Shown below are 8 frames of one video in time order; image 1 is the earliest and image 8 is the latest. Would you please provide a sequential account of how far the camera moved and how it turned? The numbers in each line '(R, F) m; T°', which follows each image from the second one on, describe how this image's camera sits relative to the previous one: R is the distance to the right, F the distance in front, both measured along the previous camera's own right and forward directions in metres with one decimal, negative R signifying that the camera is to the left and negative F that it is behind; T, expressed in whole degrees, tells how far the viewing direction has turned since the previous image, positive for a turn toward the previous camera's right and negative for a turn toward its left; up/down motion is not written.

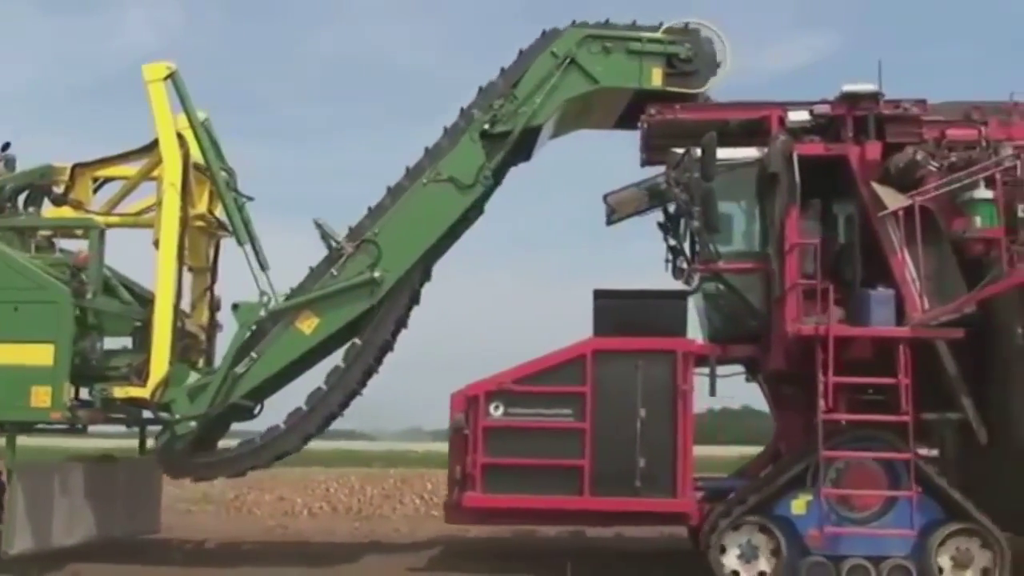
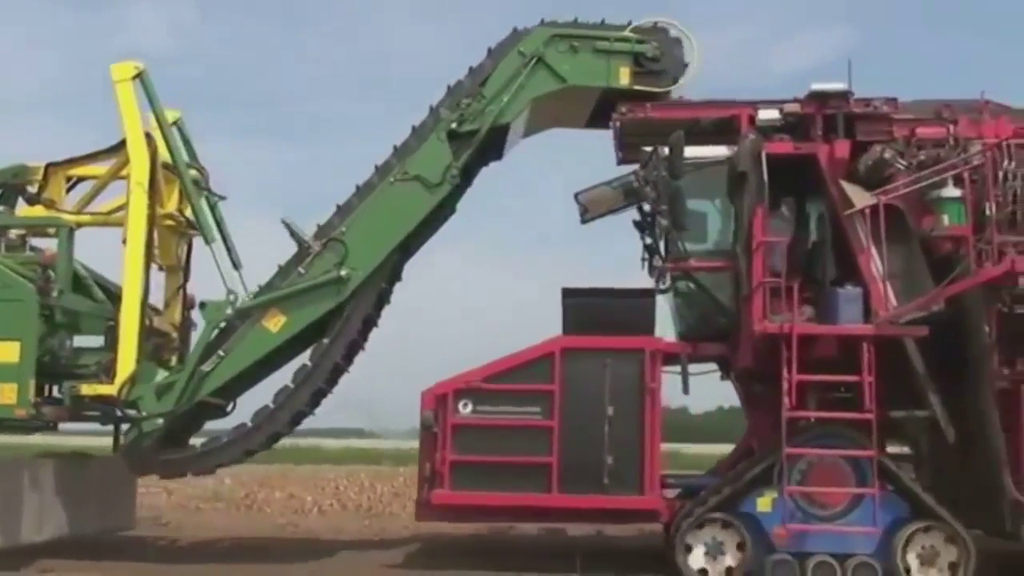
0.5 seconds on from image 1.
(+0.3, 0.0) m; 0°
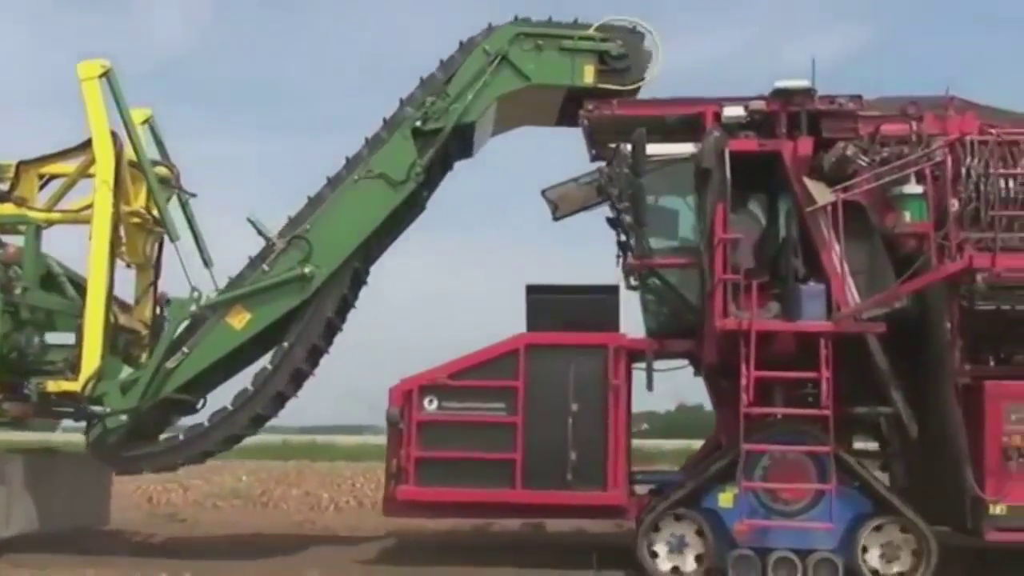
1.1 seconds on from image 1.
(+0.4, -0.1) m; -1°
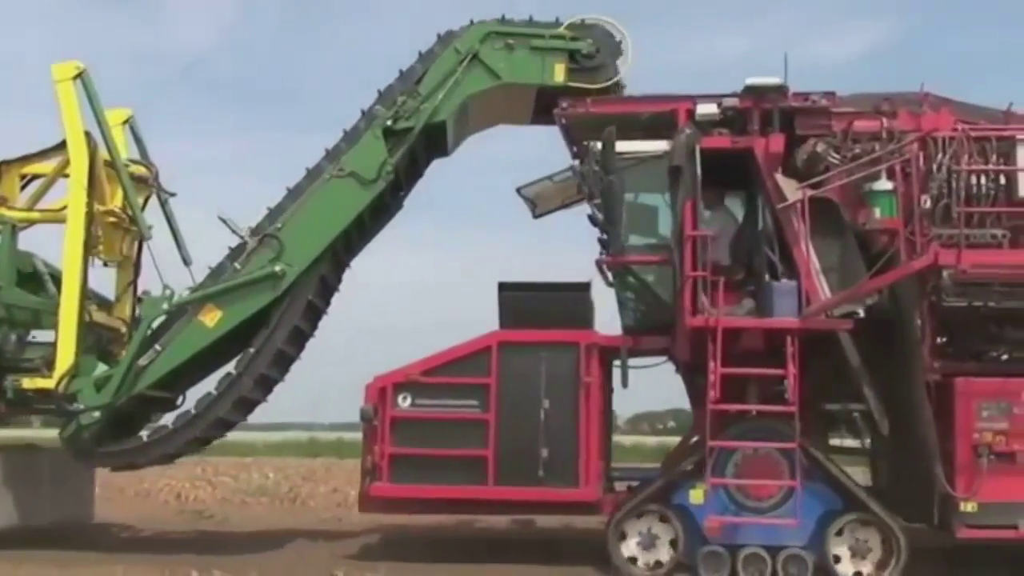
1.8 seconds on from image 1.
(+0.4, 0.0) m; -1°
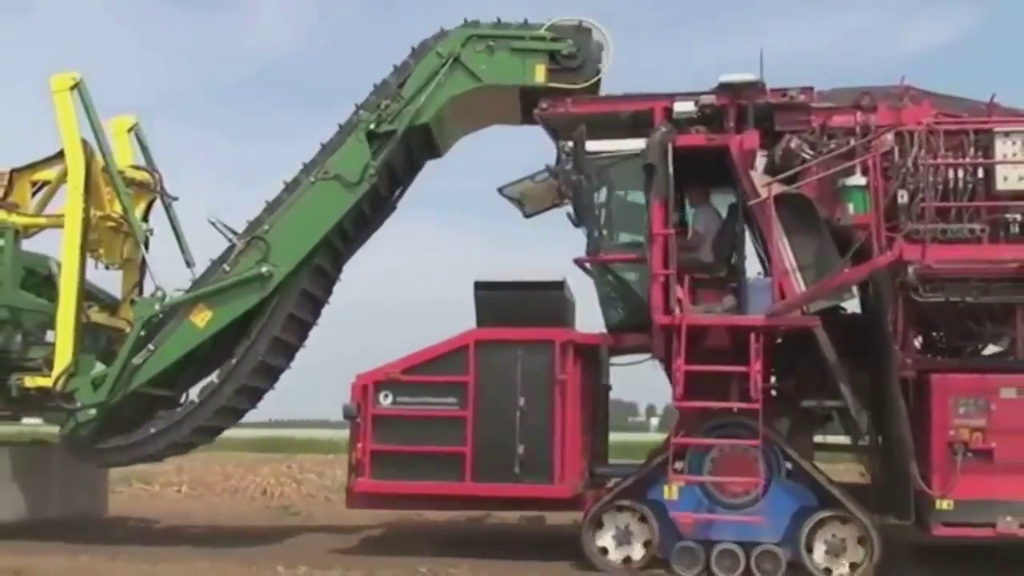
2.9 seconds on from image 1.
(+0.8, -0.1) m; -4°
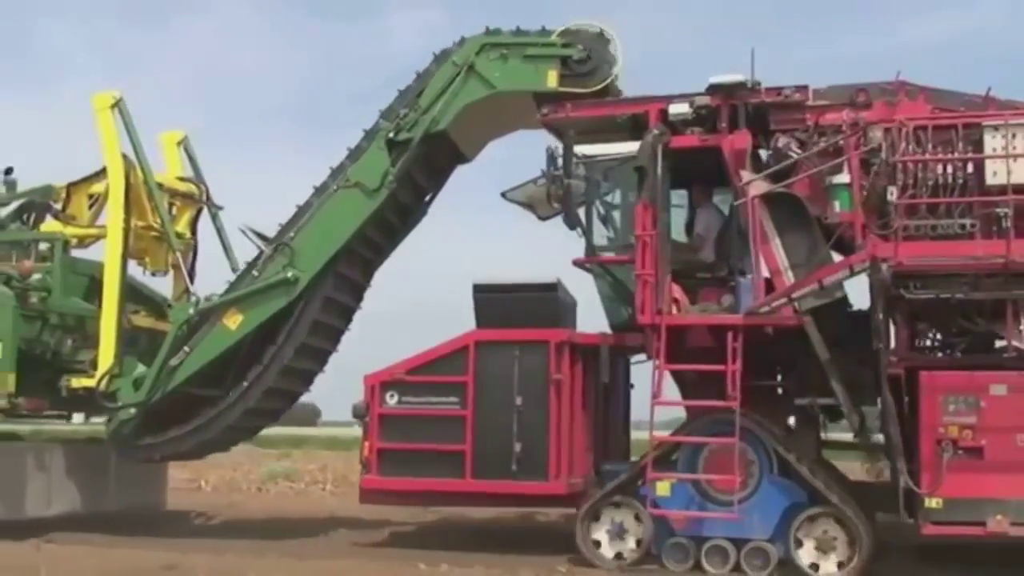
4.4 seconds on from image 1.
(+1.2, -0.2) m; -7°
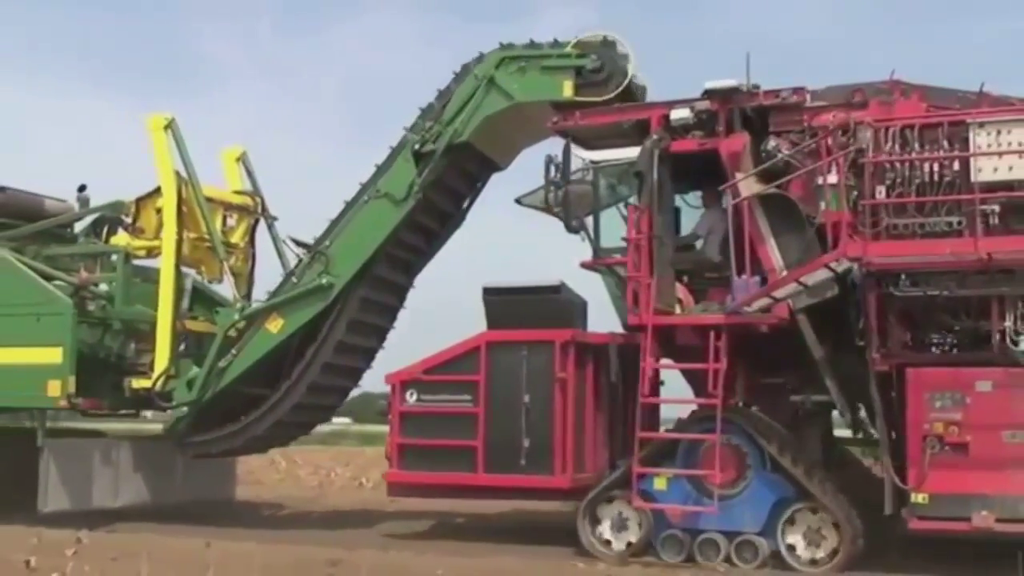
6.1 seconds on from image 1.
(+1.2, -0.4) m; -7°
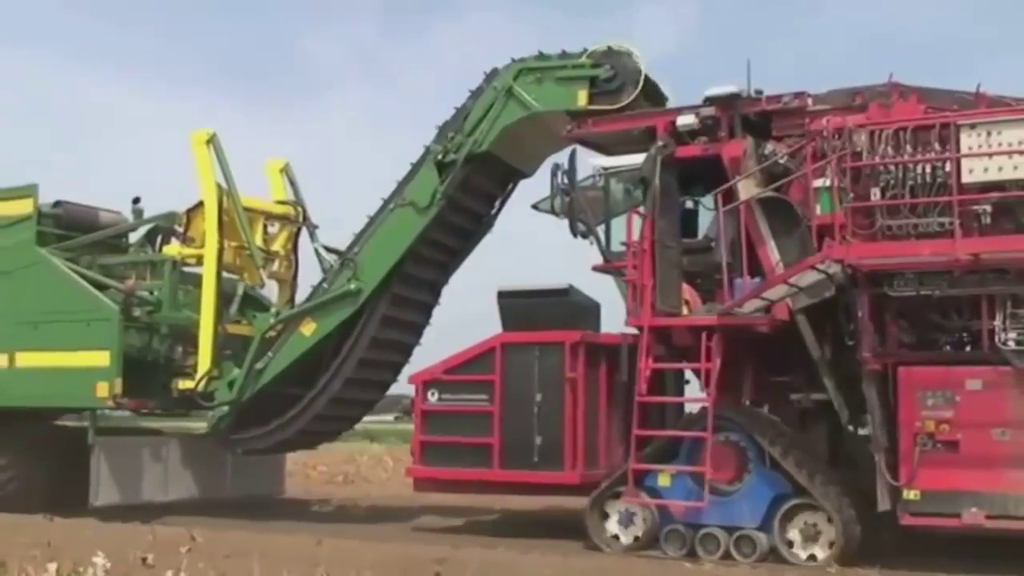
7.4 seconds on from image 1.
(+0.8, -0.4) m; -5°
